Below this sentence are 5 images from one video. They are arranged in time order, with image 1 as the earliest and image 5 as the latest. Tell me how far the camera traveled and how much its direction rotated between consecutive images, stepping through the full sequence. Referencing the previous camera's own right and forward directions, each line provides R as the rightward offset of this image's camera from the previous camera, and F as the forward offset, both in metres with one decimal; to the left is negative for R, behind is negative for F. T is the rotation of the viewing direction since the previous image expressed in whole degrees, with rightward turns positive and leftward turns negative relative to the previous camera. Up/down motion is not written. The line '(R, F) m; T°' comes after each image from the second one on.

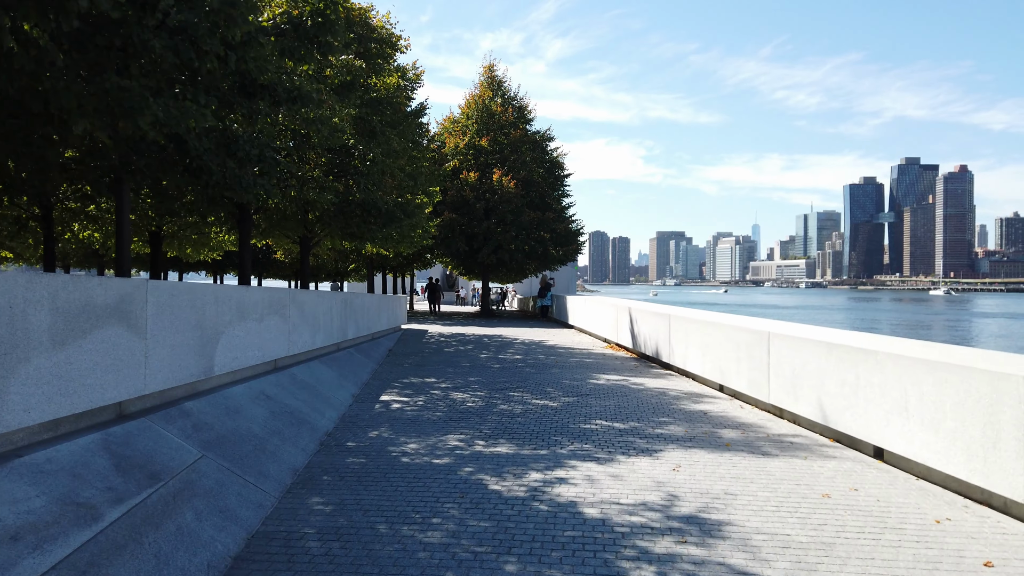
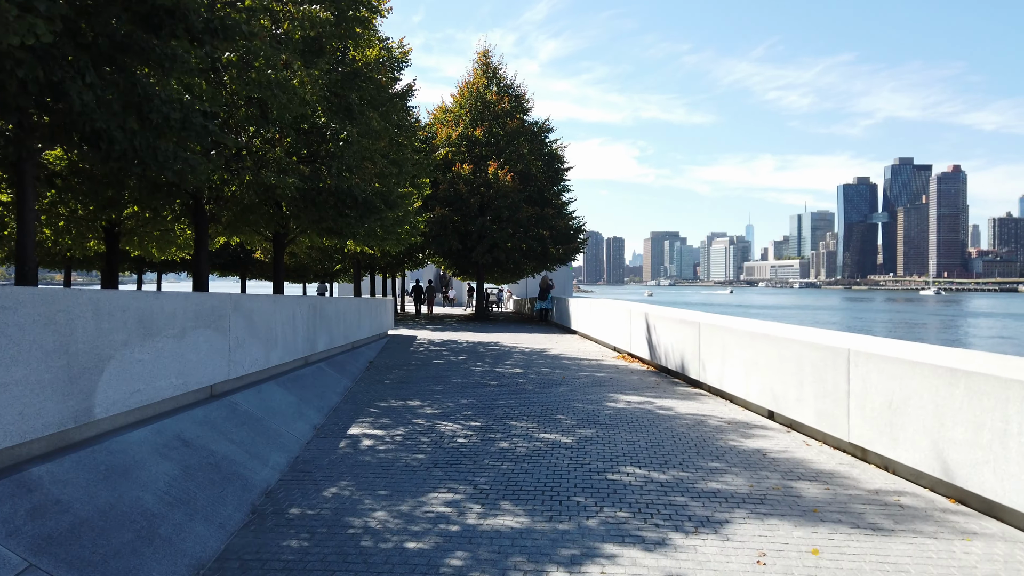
(-0.1, +2.2) m; 0°
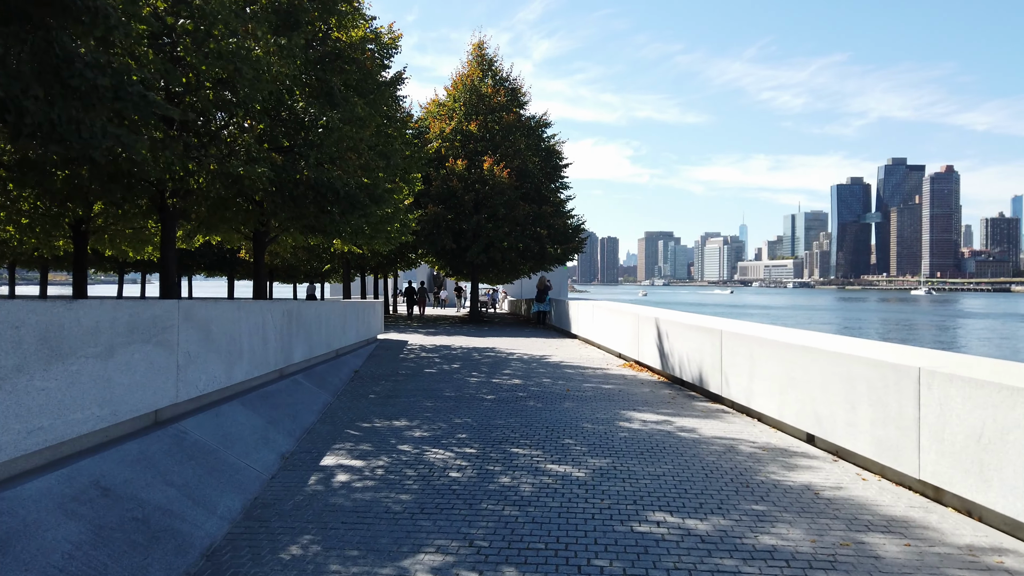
(-0.1, +1.2) m; 0°
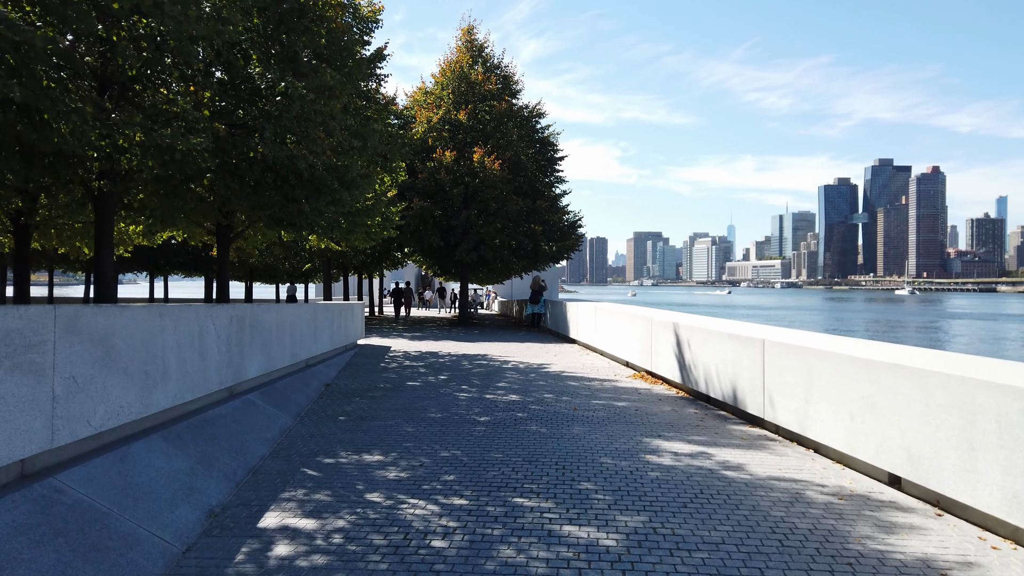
(-0.1, +1.8) m; +1°
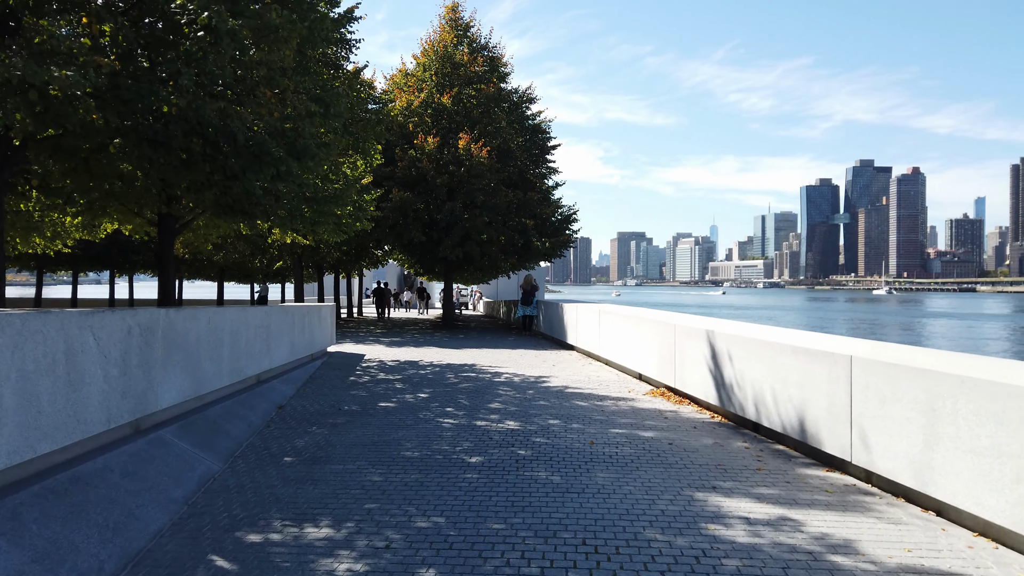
(-0.2, +2.2) m; +1°
